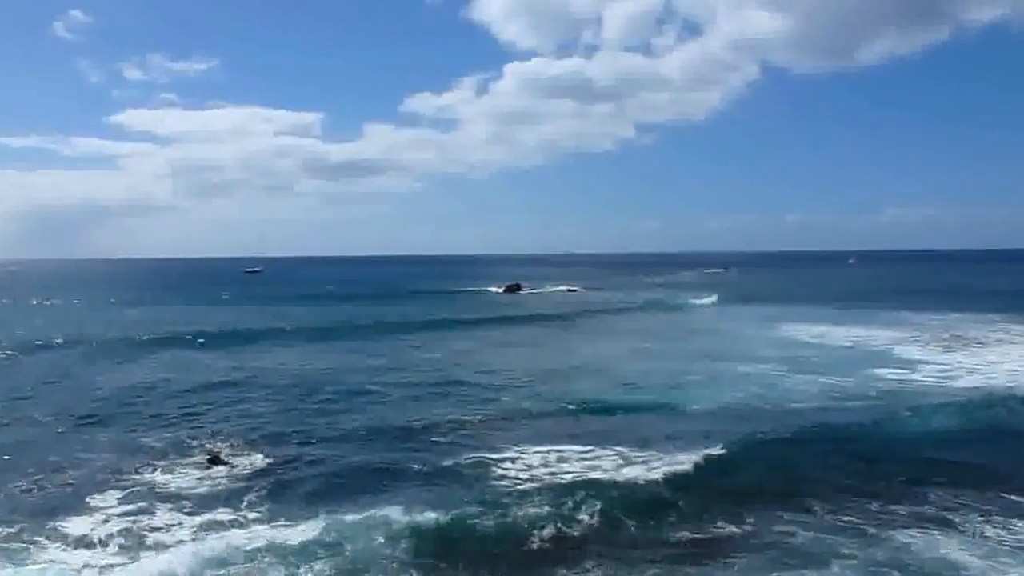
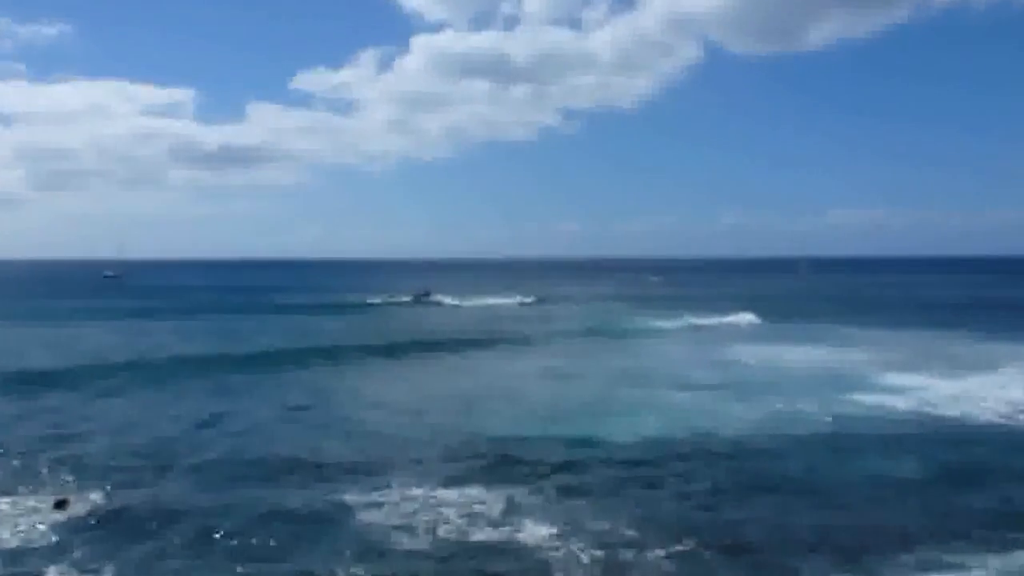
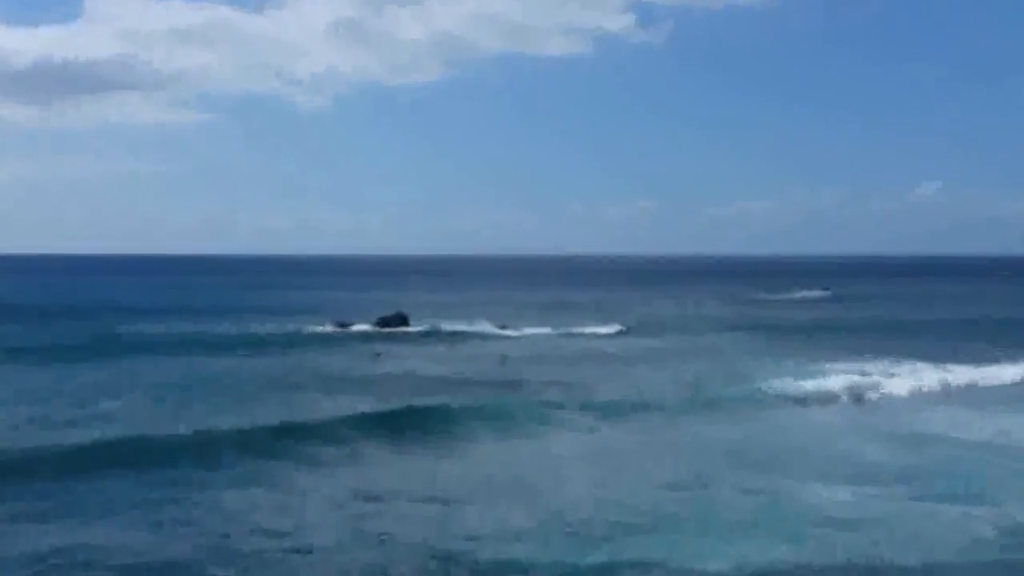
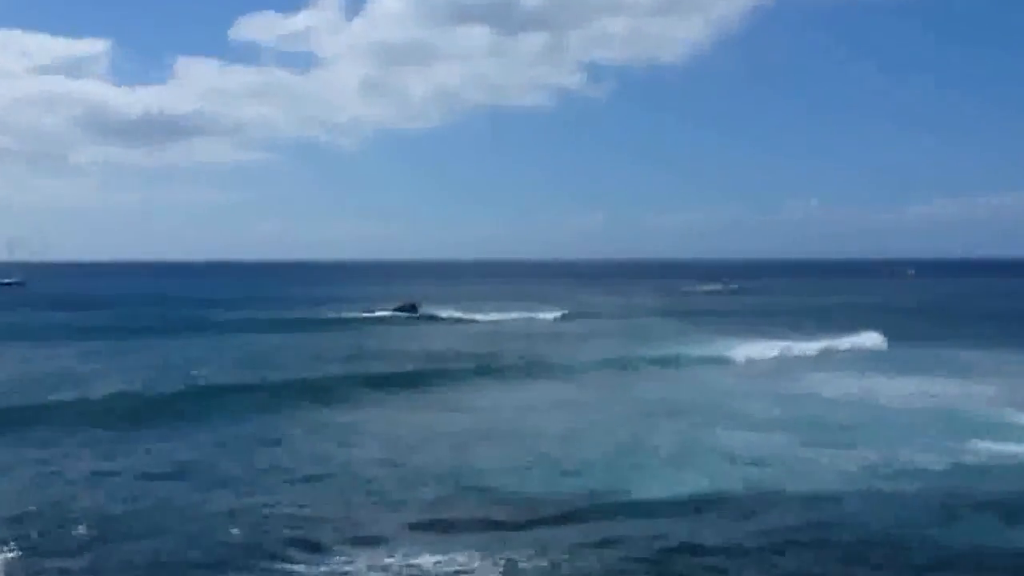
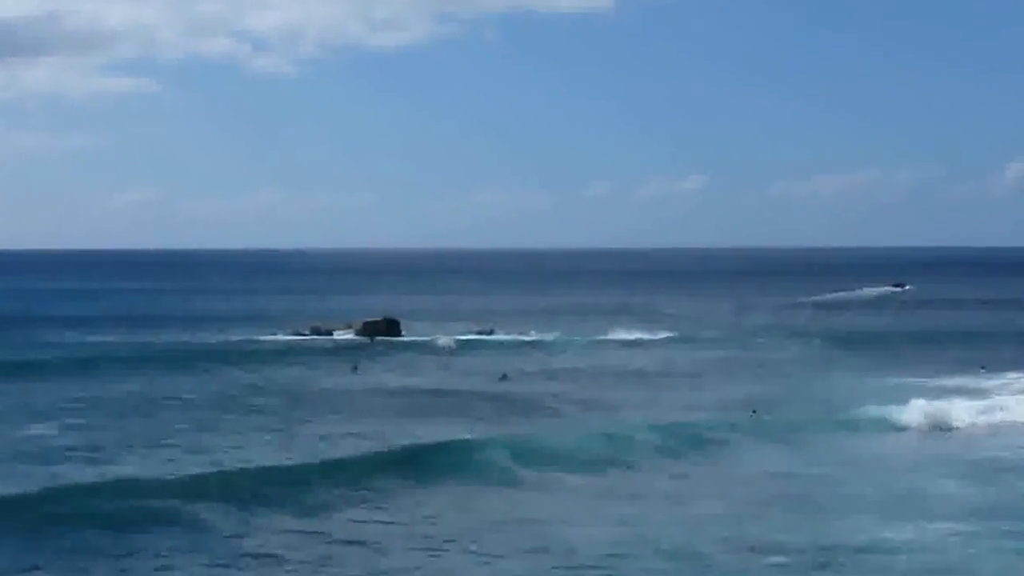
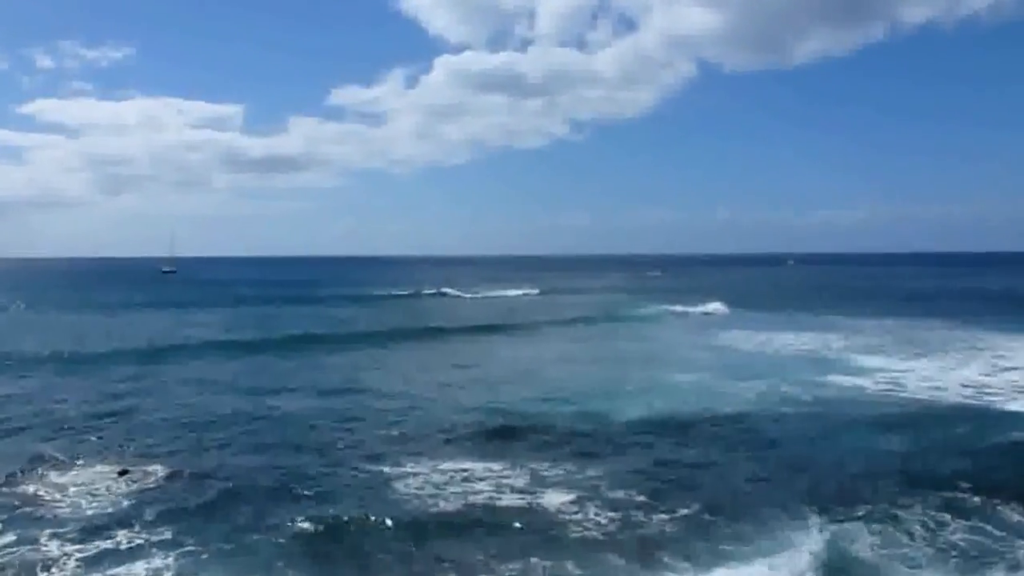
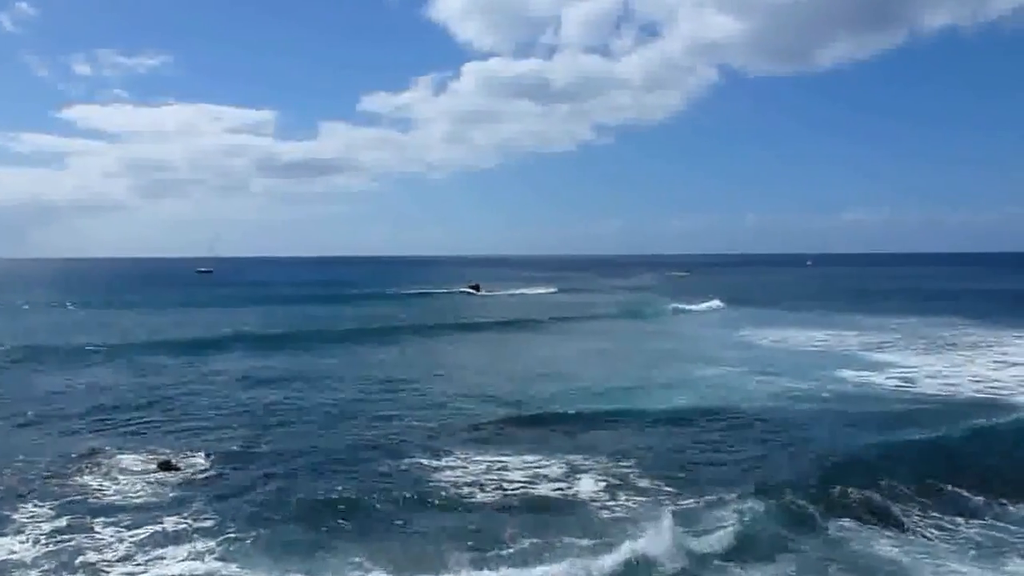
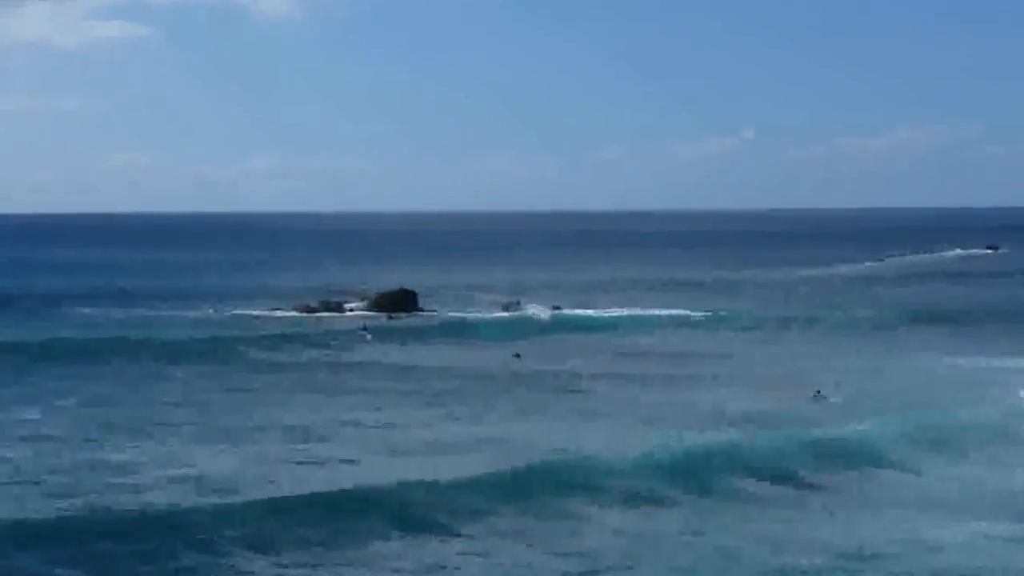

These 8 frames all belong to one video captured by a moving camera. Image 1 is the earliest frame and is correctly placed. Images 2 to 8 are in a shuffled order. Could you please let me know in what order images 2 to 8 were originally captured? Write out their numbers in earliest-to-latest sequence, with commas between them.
7, 6, 2, 4, 3, 5, 8
